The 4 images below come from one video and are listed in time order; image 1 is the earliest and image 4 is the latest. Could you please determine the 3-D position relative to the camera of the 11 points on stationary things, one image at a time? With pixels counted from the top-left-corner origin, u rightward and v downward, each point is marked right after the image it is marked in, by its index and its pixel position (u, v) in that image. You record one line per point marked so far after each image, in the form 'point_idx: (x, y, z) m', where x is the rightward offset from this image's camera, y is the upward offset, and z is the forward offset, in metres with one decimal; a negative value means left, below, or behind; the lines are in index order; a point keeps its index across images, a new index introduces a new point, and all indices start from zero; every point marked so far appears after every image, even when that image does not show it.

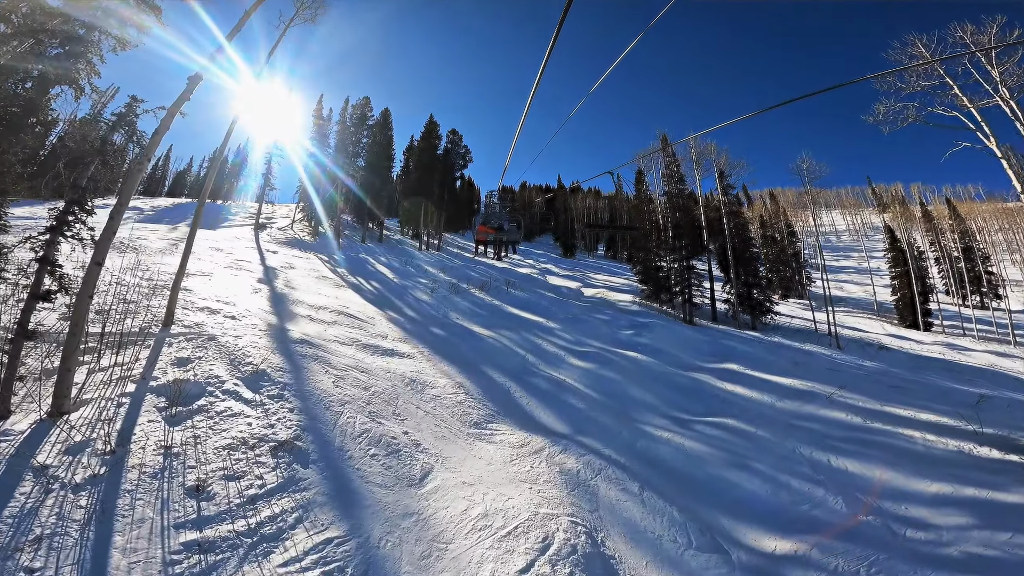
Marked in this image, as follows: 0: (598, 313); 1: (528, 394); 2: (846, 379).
0: (+2.5, -0.7, +15.1) m
1: (+0.2, -1.5, +7.2) m
2: (+7.4, -2.0, +11.6) m
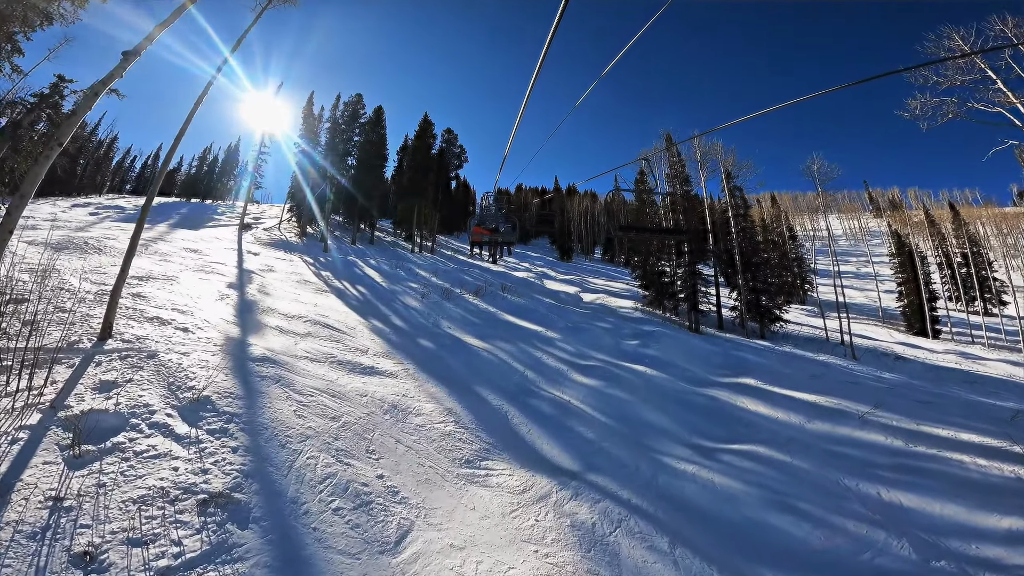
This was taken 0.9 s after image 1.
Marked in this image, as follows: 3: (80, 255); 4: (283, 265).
0: (+2.4, -0.9, +14.2) m
1: (+0.2, -1.6, +6.3) m
2: (+7.4, -2.2, +10.8) m
3: (-9.2, +0.7, +11.1) m
4: (-6.1, +0.6, +14.0) m
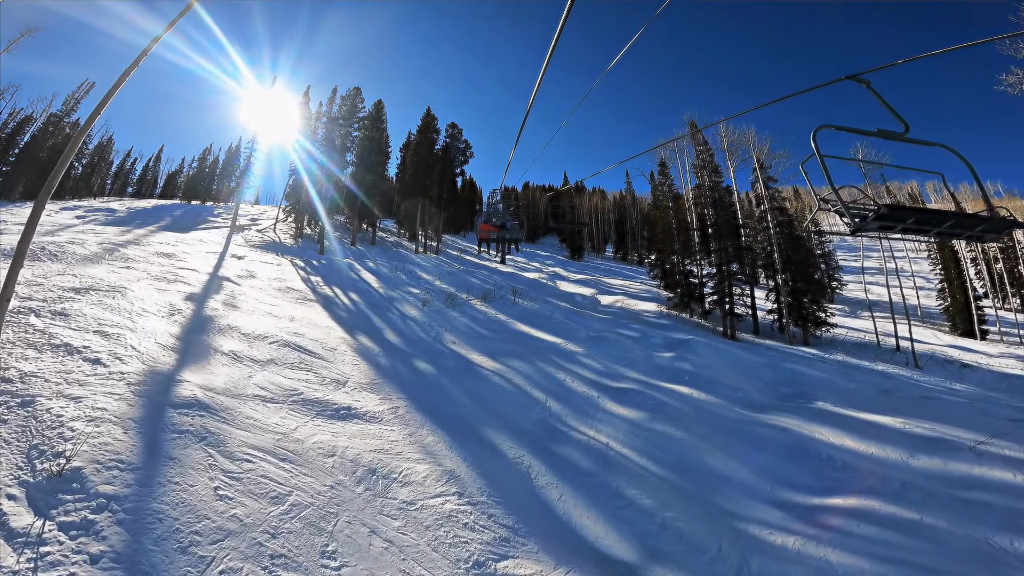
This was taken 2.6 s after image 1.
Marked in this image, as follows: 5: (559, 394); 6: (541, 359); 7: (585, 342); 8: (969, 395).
0: (+2.7, -1.0, +12.5) m
1: (+0.4, -1.7, +4.6) m
2: (+7.7, -2.2, +9.1) m
3: (-8.9, +0.5, +9.7) m
4: (-5.8, +0.4, +12.5) m
5: (+0.6, -1.4, +6.9) m
6: (+0.4, -1.1, +8.4) m
7: (+1.4, -1.1, +10.3) m
8: (+9.6, -2.3, +11.0) m
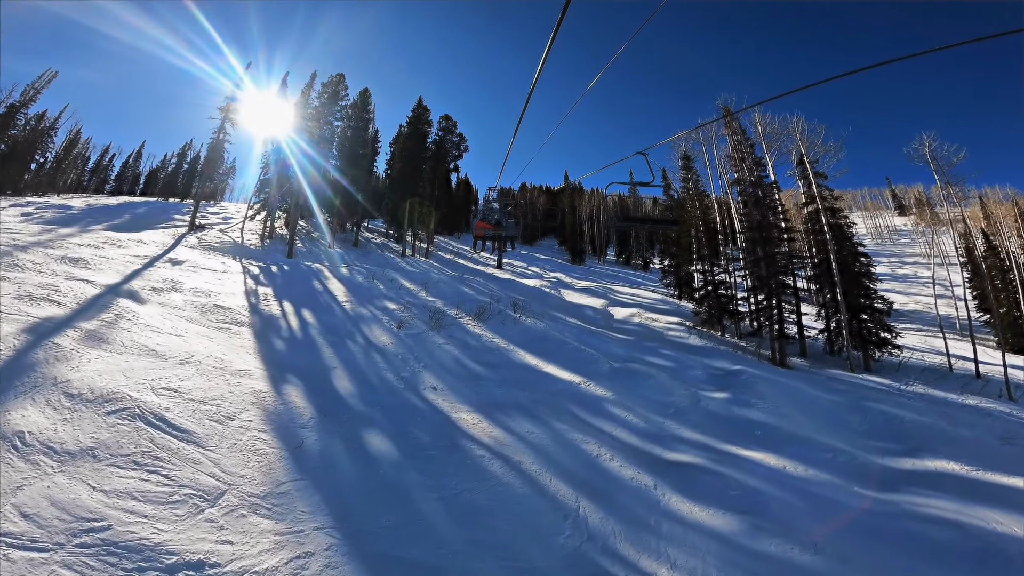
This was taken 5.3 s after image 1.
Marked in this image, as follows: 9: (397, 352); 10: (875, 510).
0: (+2.7, -1.3, +10.0) m
1: (+0.5, -1.9, +2.1) m
2: (+7.7, -2.5, +6.6) m
3: (-8.9, +0.3, +7.1) m
4: (-5.8, +0.2, +9.9) m
5: (+0.7, -1.7, +4.3) m
6: (+0.5, -1.4, +5.9) m
7: (+1.5, -1.4, +7.8) m
8: (+9.6, -2.6, +8.5) m
9: (-1.6, -0.9, +7.3) m
10: (+3.1, -2.0, +4.4) m
